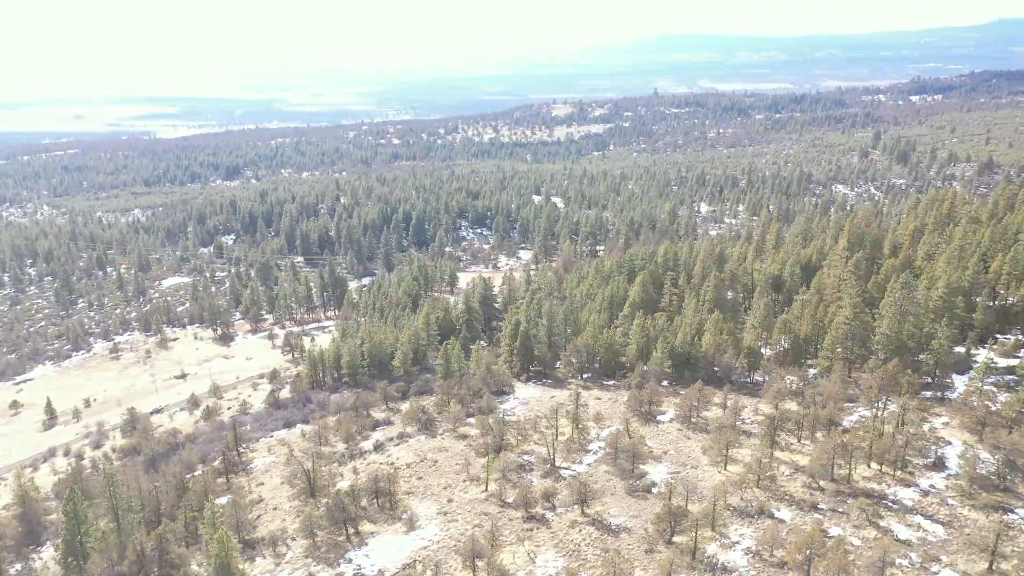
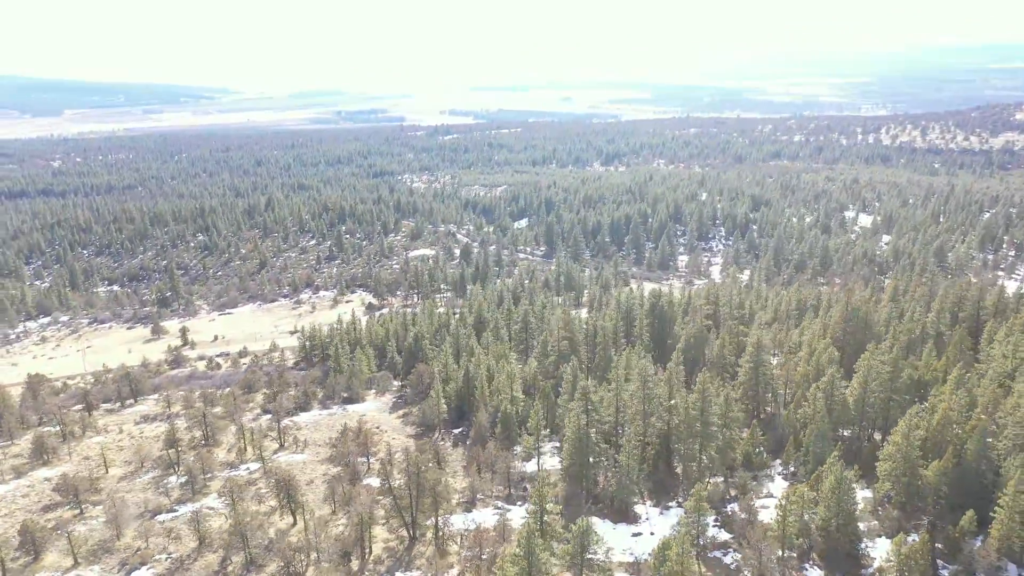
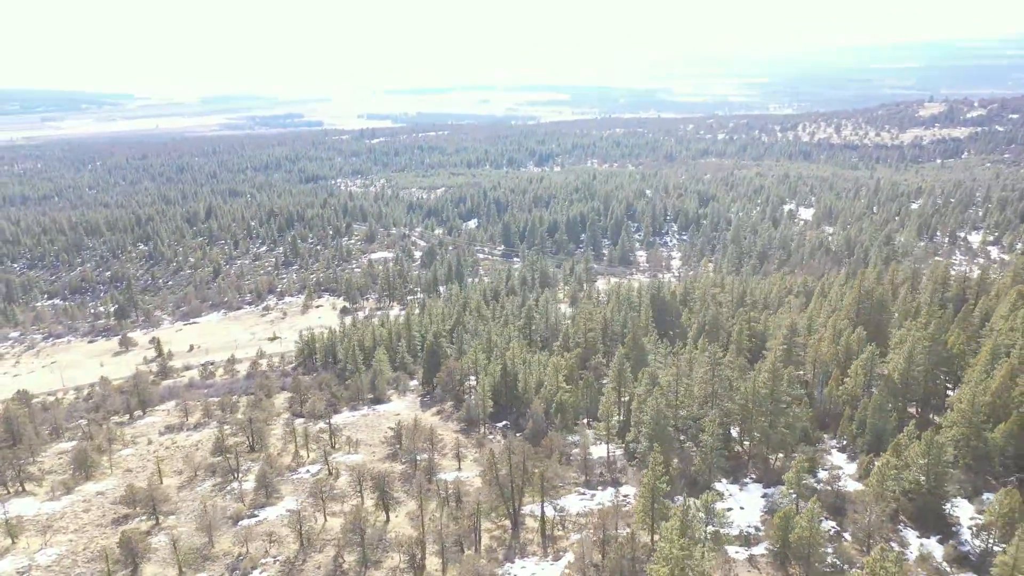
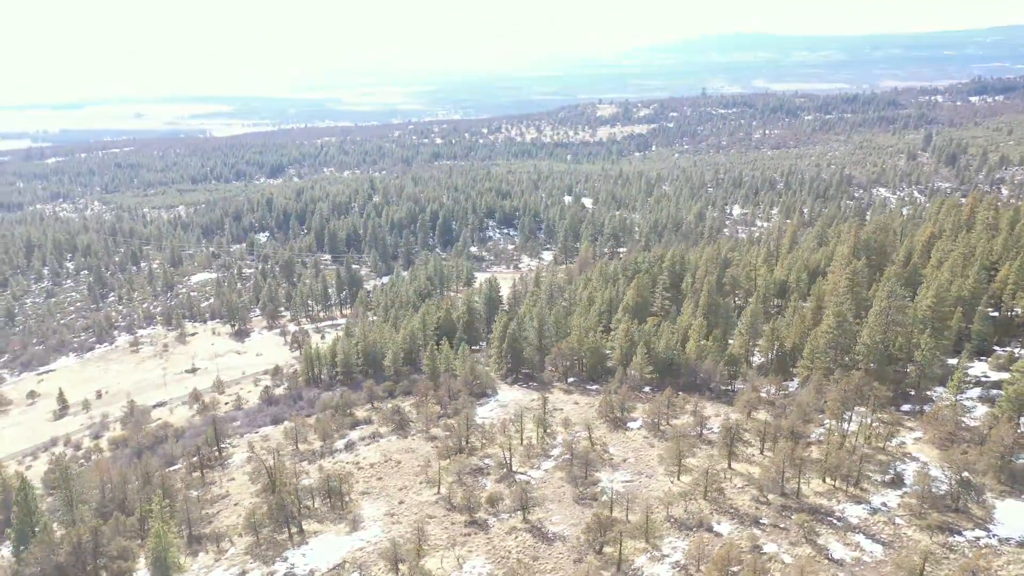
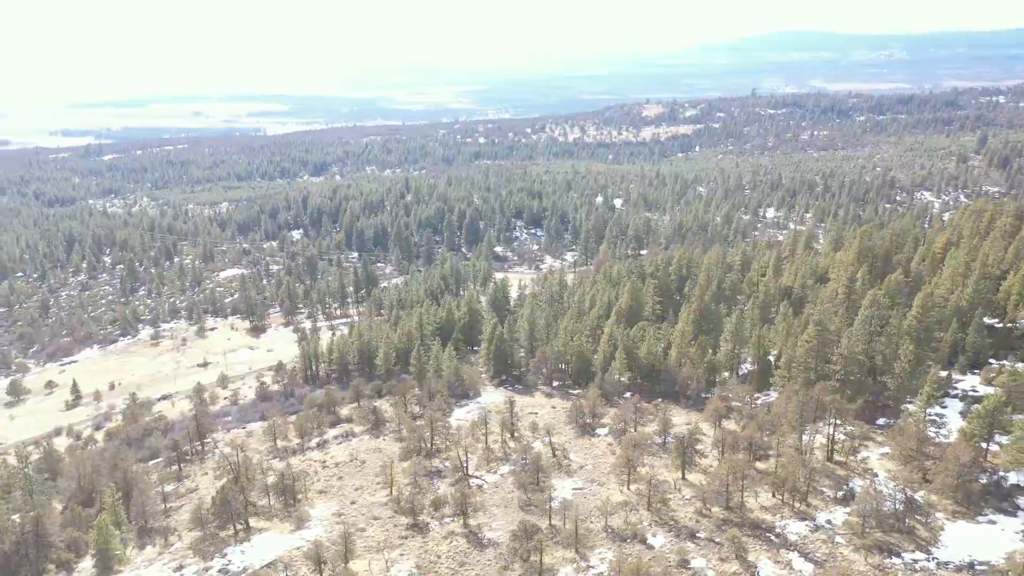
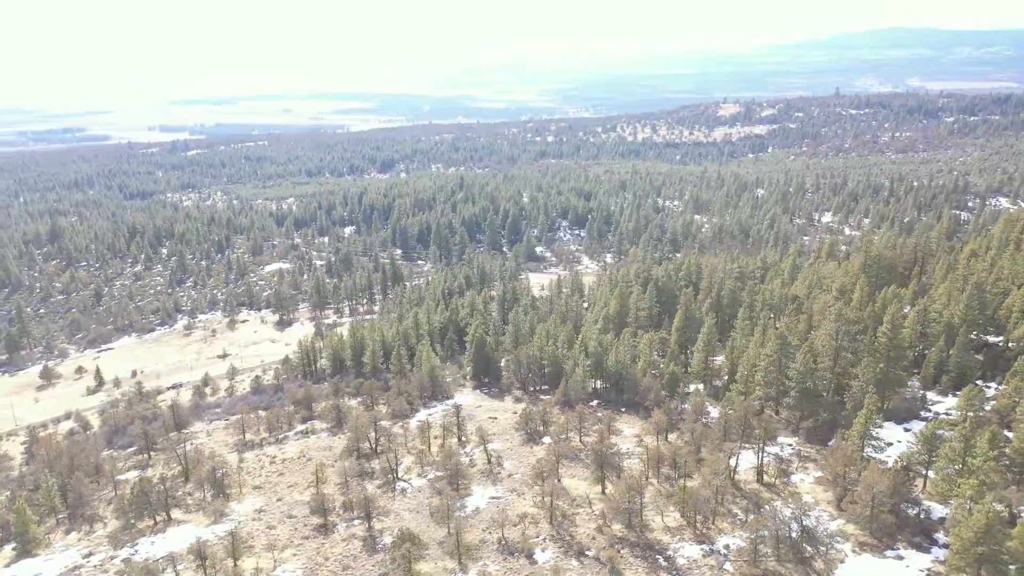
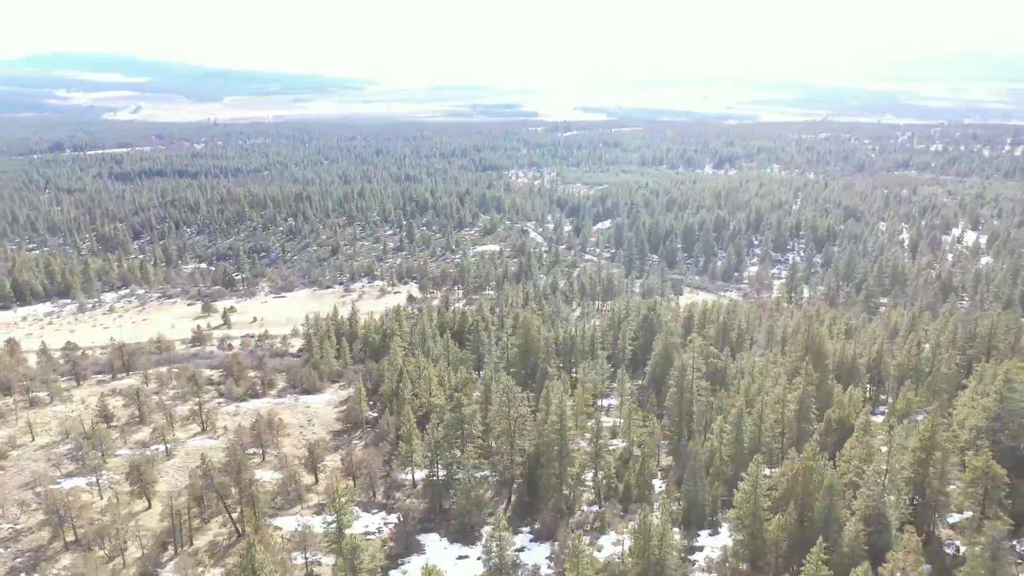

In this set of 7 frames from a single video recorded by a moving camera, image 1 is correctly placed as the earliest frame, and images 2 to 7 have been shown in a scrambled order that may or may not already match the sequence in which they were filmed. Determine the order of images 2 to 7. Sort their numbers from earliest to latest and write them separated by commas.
4, 5, 6, 3, 2, 7
